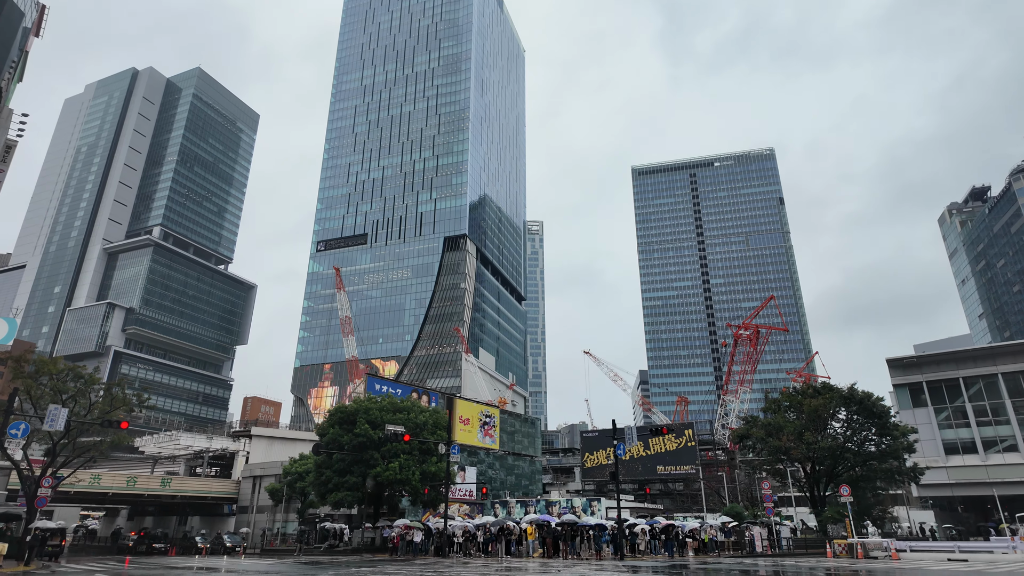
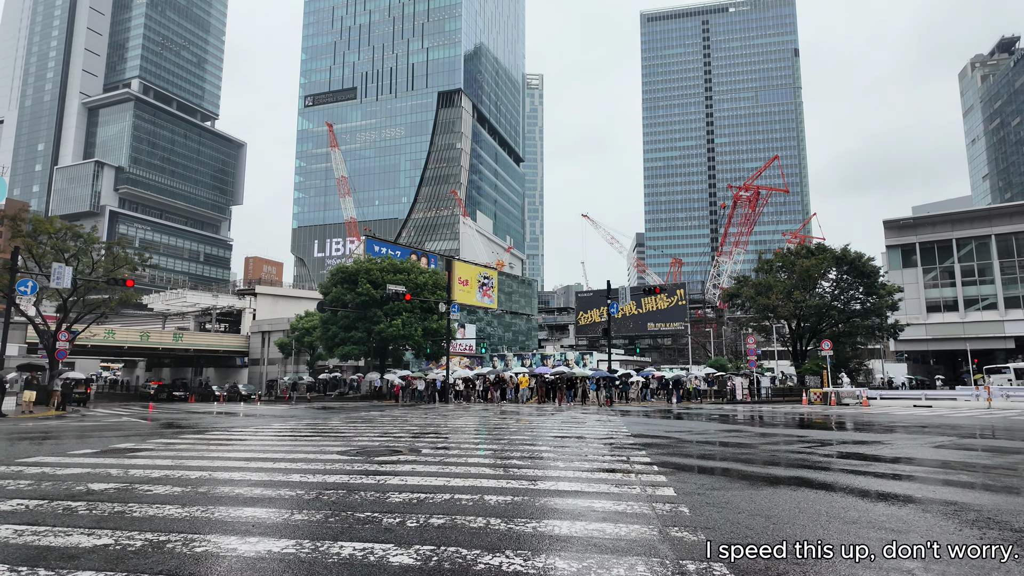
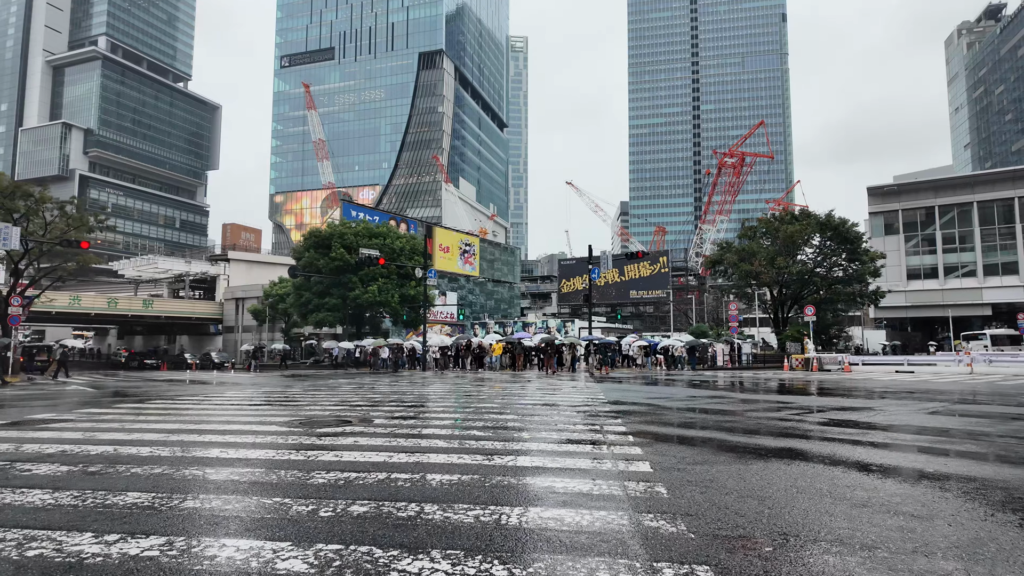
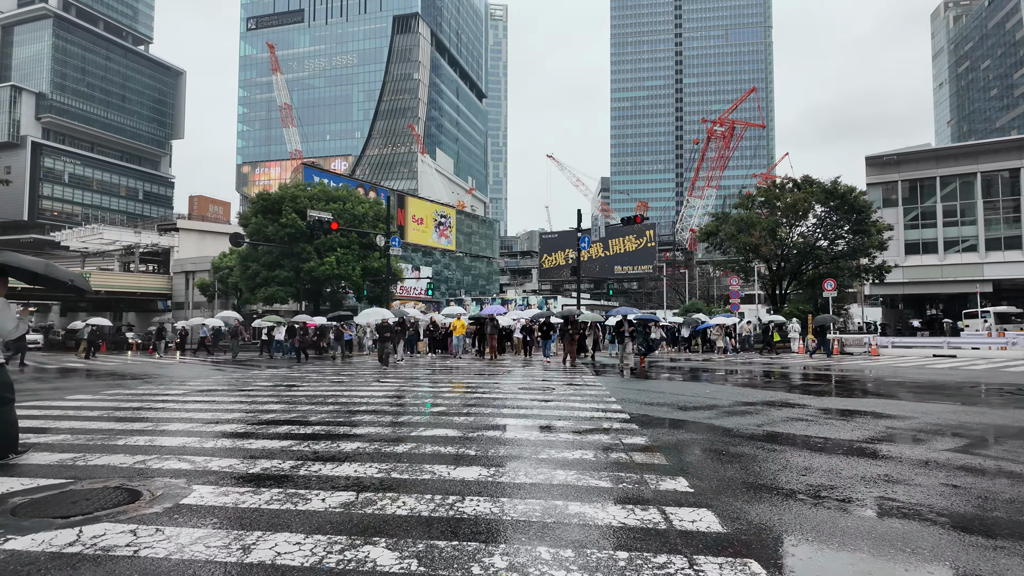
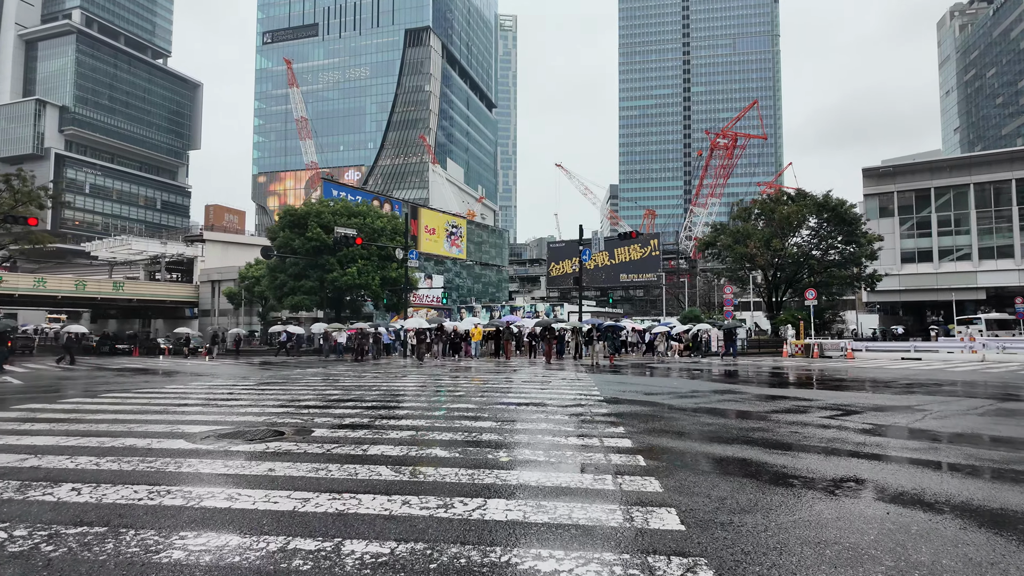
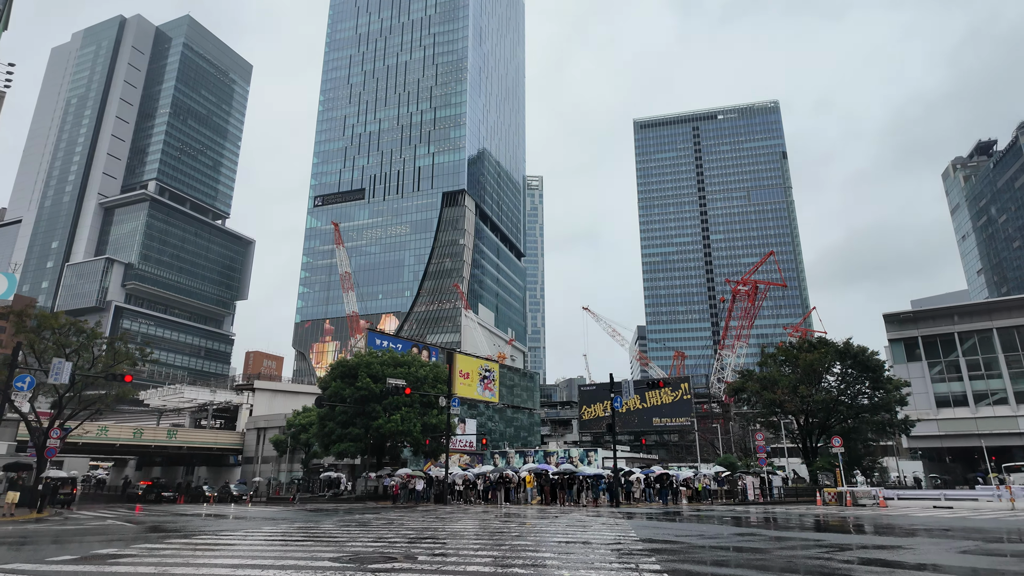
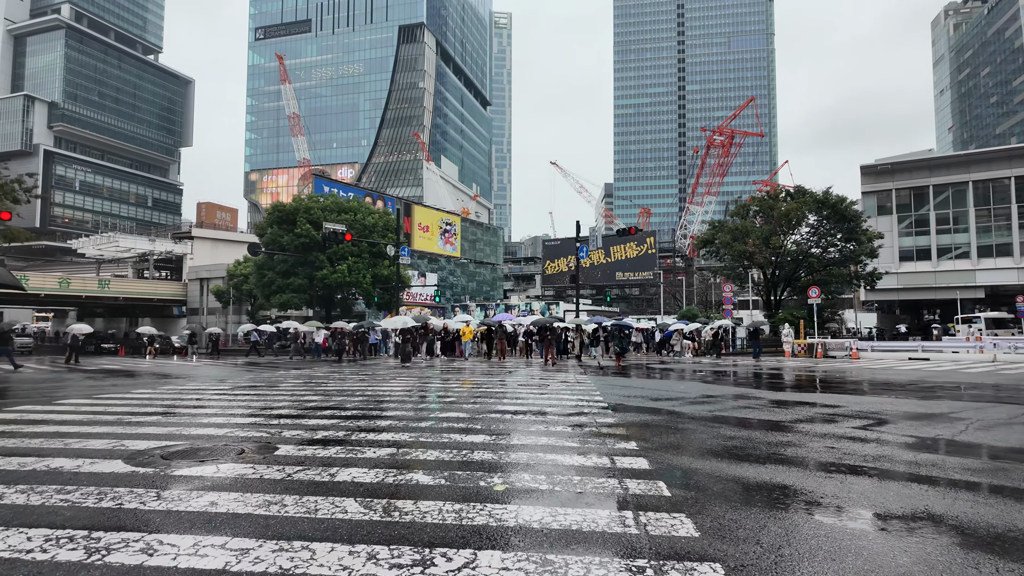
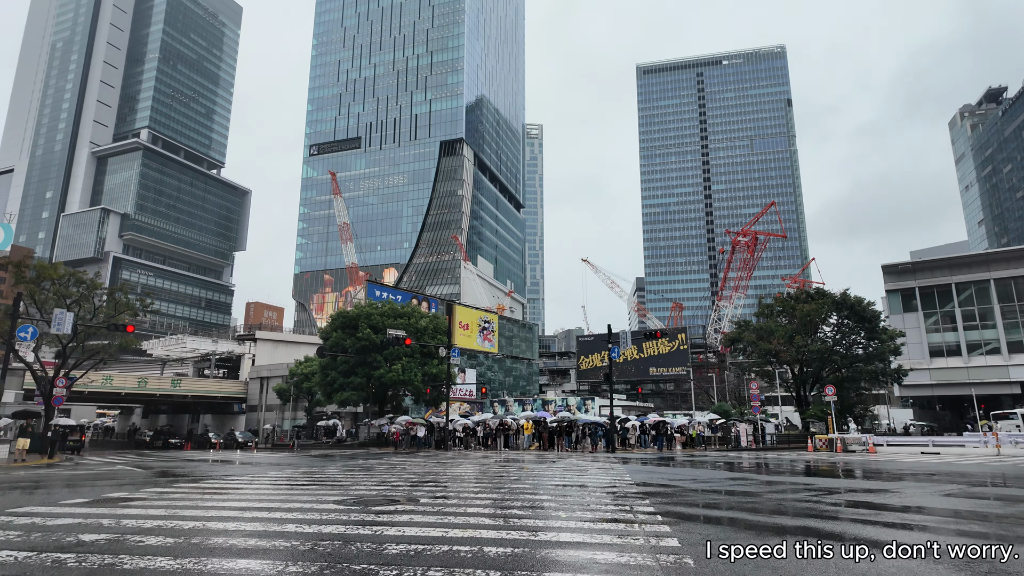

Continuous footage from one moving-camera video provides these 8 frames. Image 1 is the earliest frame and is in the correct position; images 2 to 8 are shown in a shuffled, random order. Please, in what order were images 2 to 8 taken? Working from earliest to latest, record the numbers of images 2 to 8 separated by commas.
6, 8, 2, 3, 5, 7, 4
